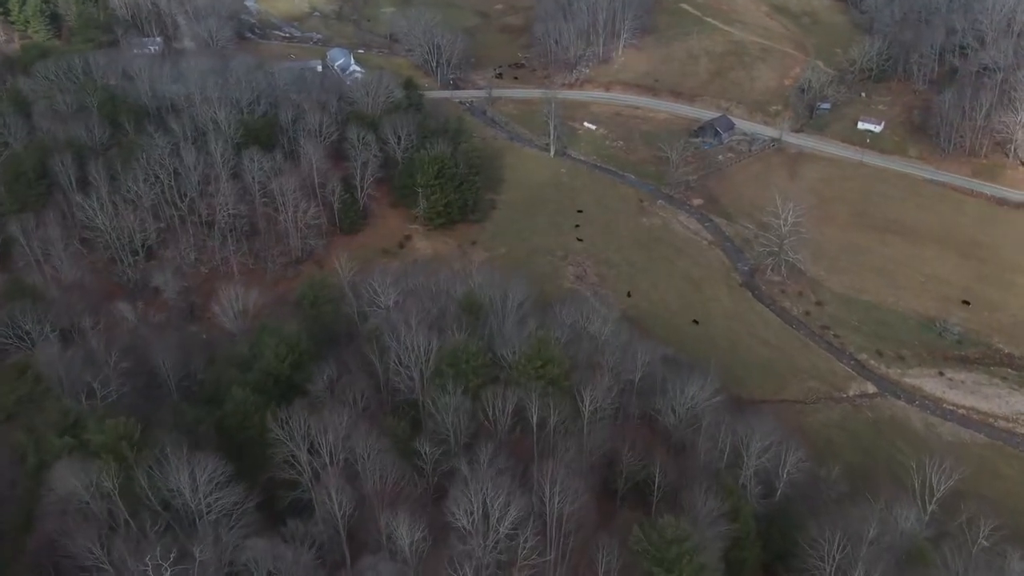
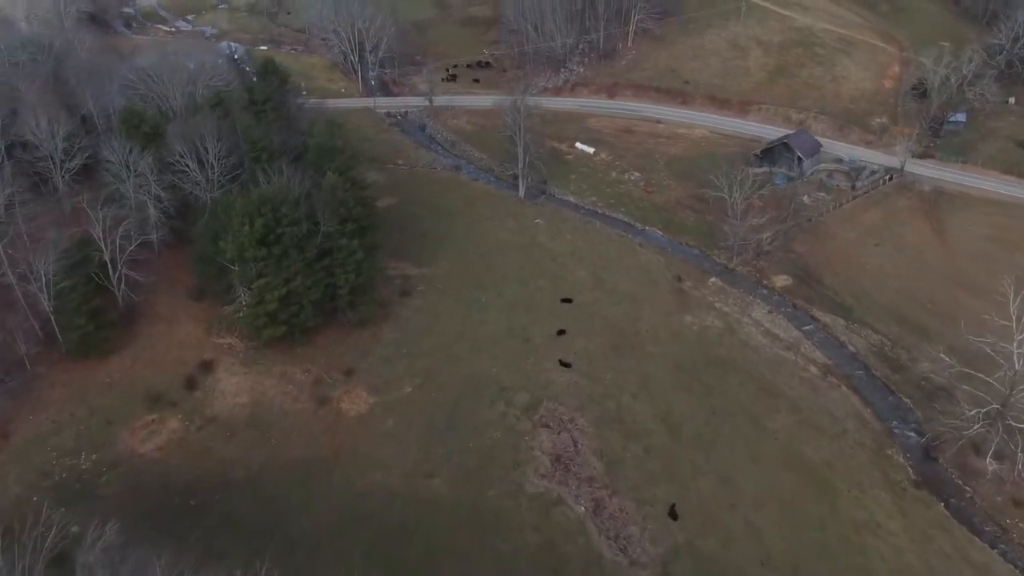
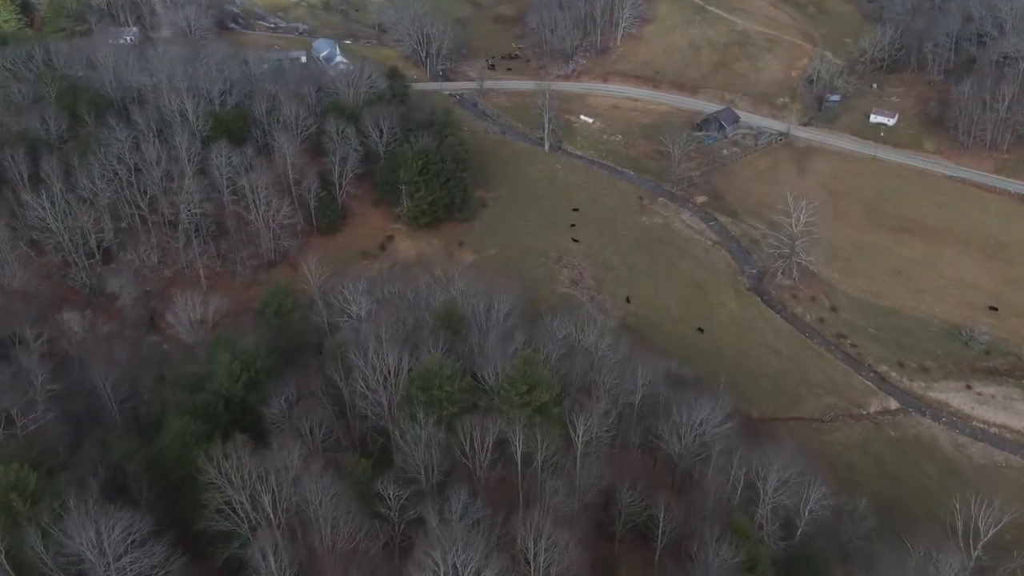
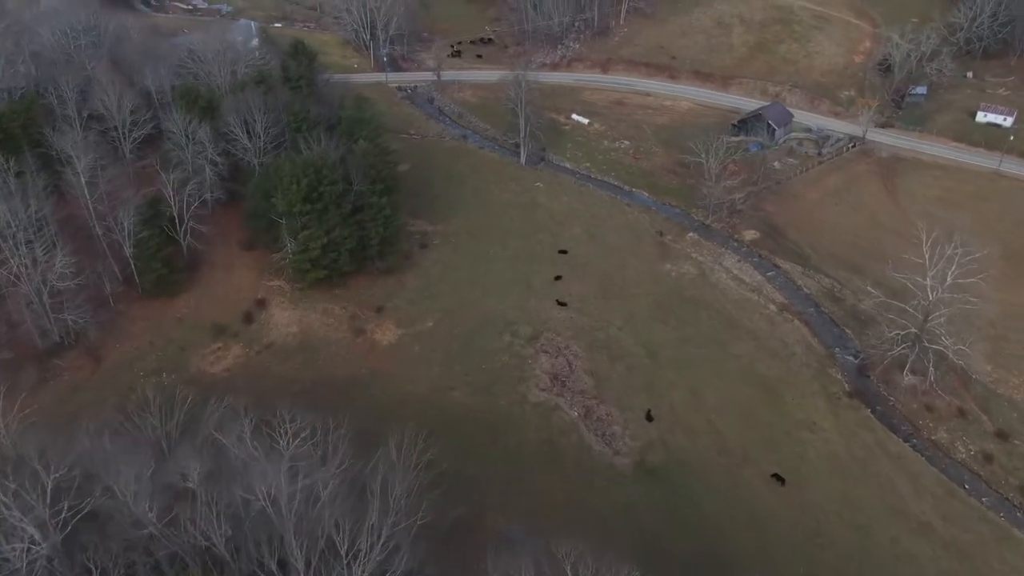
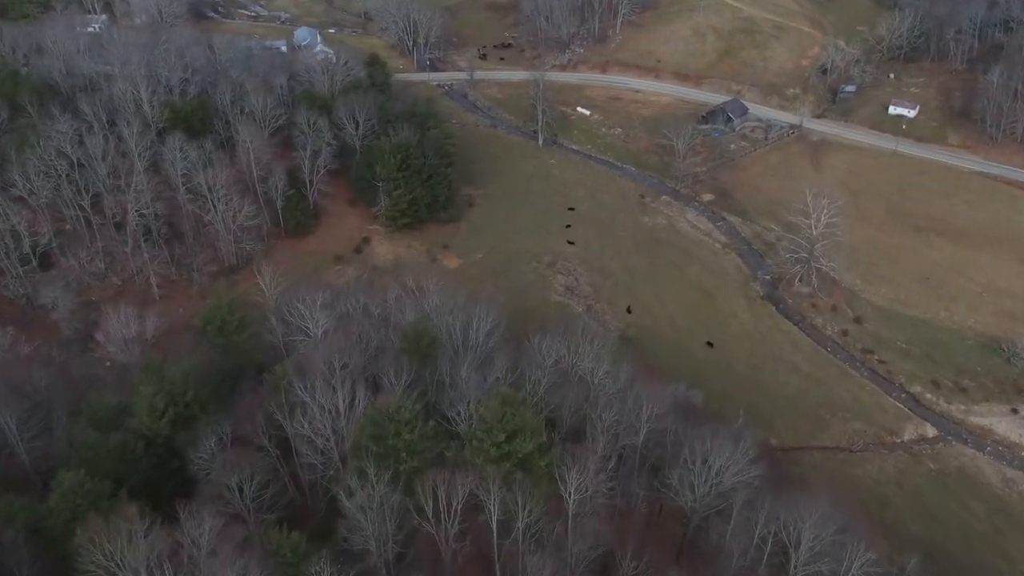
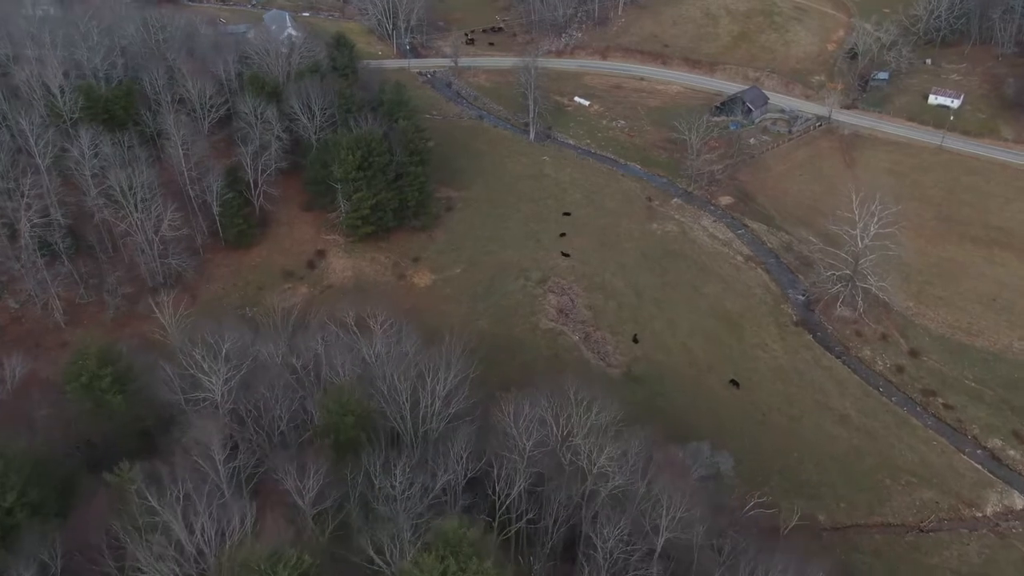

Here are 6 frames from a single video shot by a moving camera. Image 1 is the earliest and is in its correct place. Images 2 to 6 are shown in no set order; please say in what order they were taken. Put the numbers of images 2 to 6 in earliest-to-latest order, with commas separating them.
3, 5, 6, 4, 2
